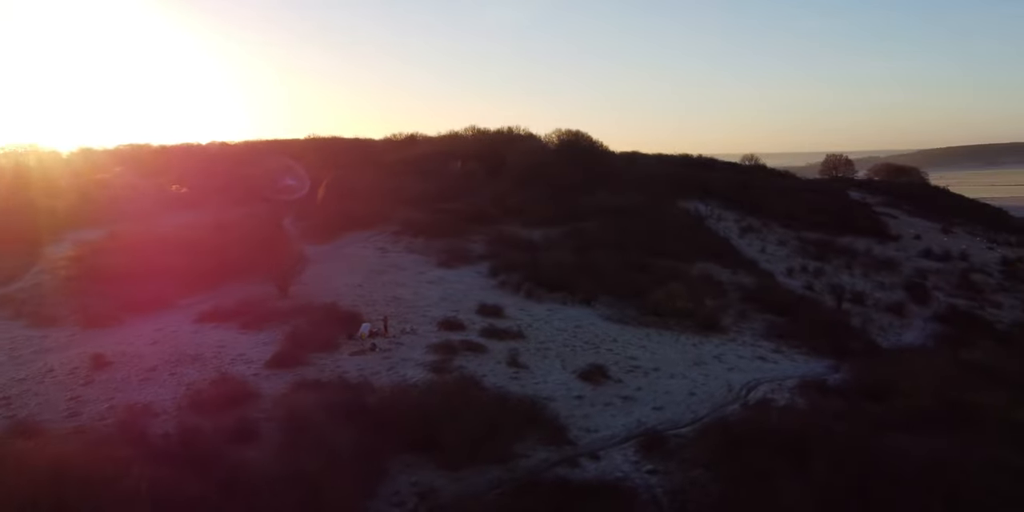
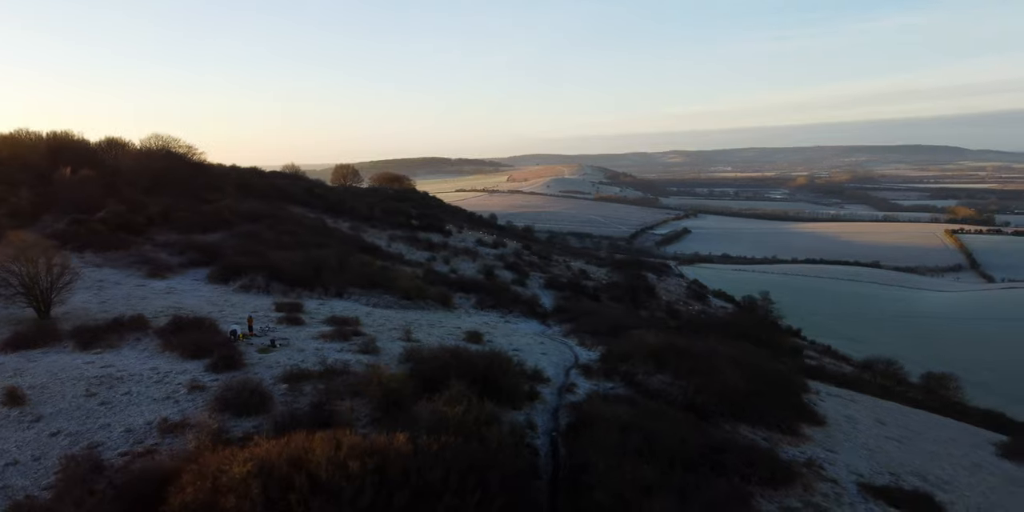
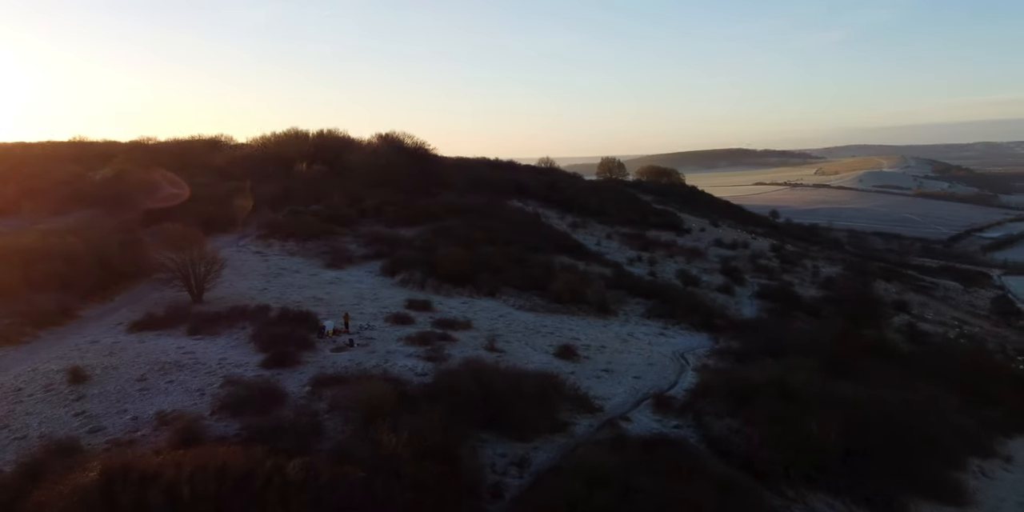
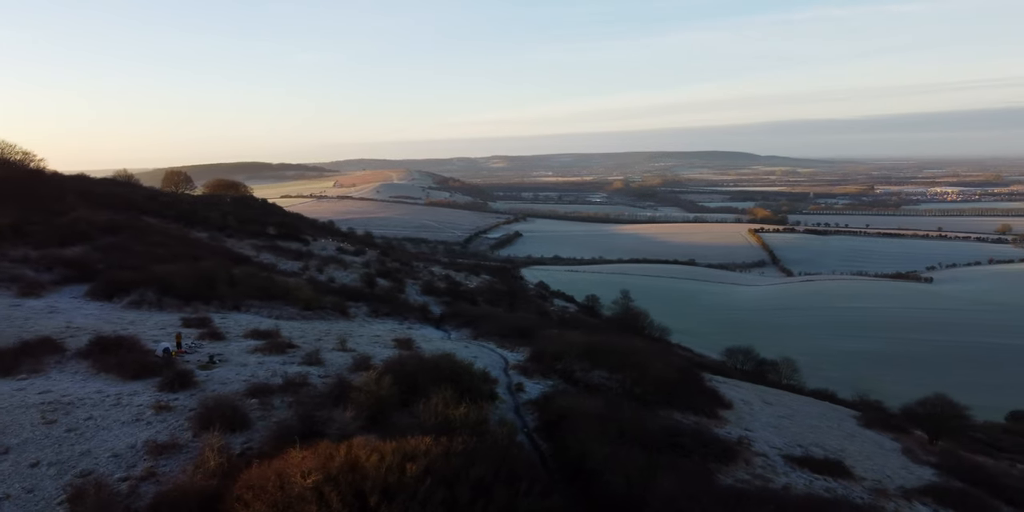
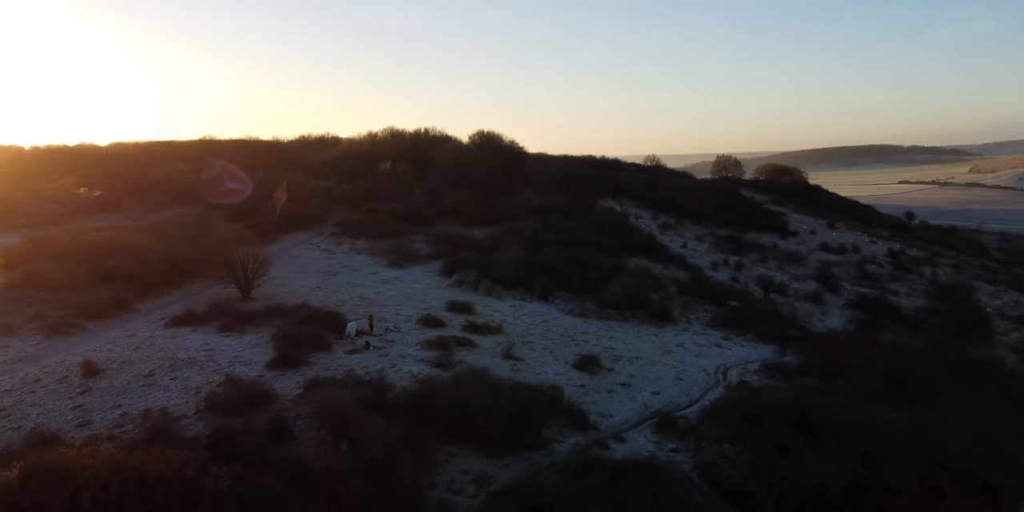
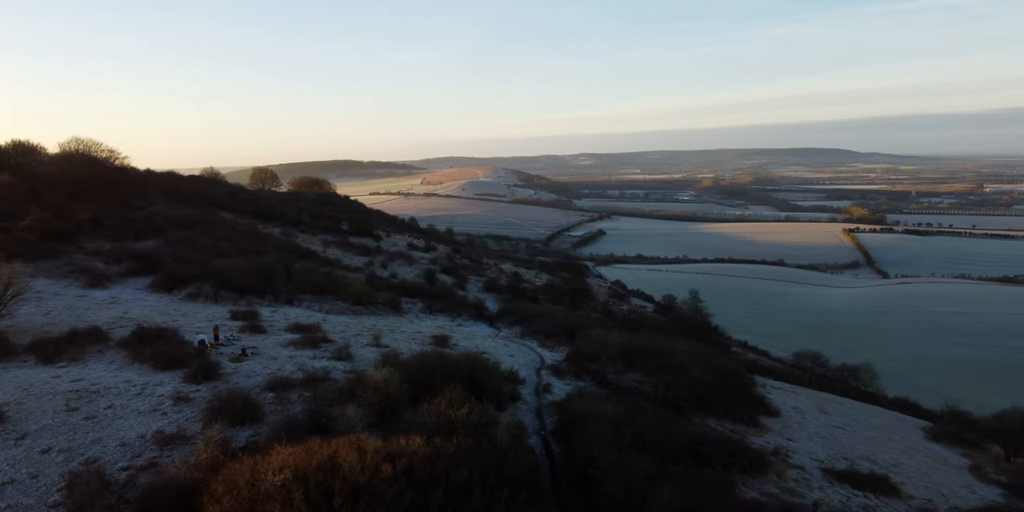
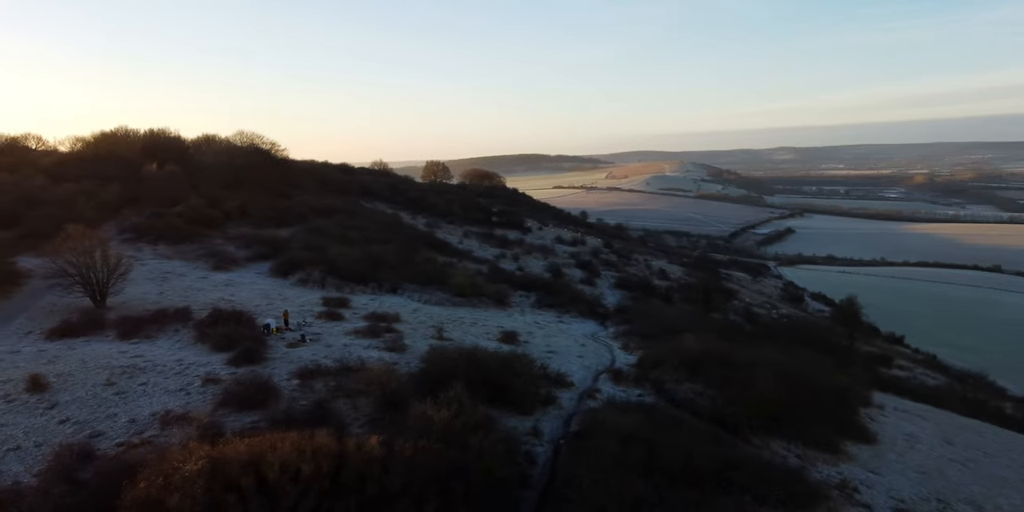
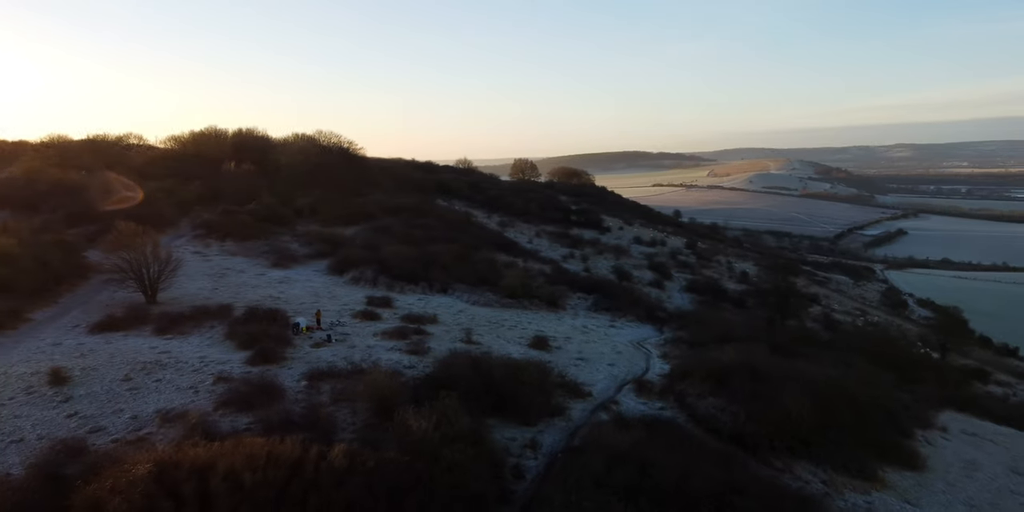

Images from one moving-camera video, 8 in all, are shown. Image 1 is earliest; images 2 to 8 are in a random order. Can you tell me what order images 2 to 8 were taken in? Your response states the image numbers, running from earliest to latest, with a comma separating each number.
5, 3, 8, 7, 2, 6, 4
